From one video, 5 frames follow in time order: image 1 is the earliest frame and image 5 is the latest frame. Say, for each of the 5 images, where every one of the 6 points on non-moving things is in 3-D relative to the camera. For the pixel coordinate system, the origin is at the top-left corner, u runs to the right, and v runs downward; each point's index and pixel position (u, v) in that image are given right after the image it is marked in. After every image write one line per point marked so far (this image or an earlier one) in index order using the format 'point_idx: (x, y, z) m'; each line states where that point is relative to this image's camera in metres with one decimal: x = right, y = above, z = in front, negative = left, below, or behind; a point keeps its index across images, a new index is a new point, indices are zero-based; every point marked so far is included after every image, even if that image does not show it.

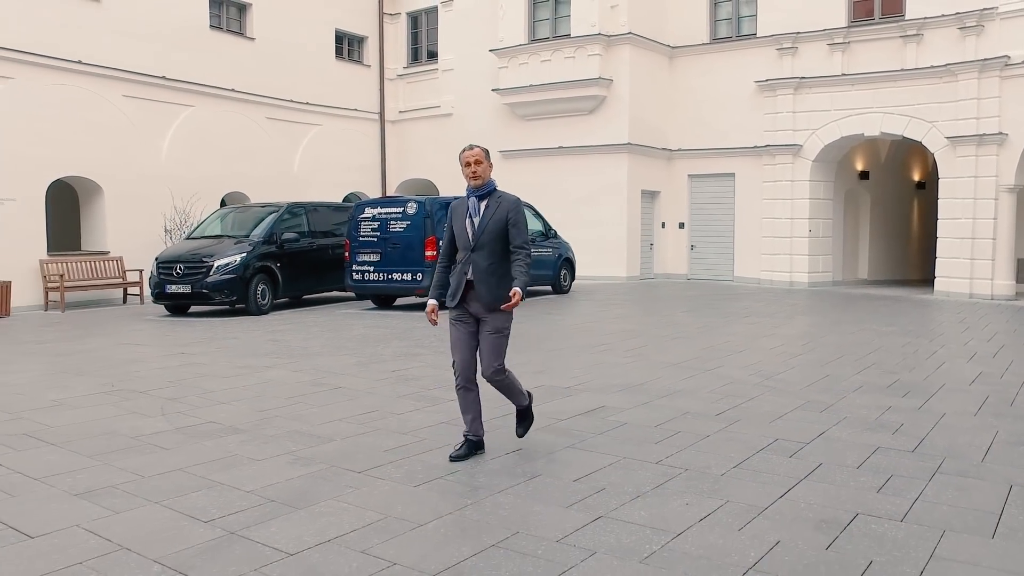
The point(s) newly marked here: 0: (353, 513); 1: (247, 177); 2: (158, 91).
0: (-0.6, -0.8, +3.6) m
1: (-4.6, +1.9, +17.2) m
2: (-5.5, +3.1, +15.4) m
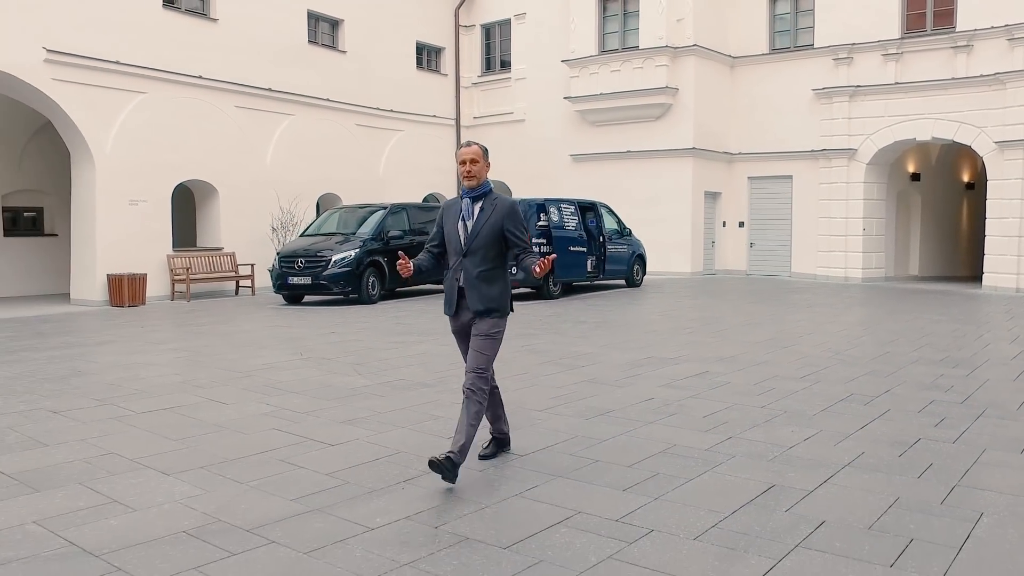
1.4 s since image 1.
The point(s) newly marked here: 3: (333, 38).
0: (+0.2, -0.7, +4.9) m
1: (-3.2, +2.0, +18.7) m
2: (-4.2, +3.2, +16.9) m
3: (-3.4, +4.7, +18.7) m
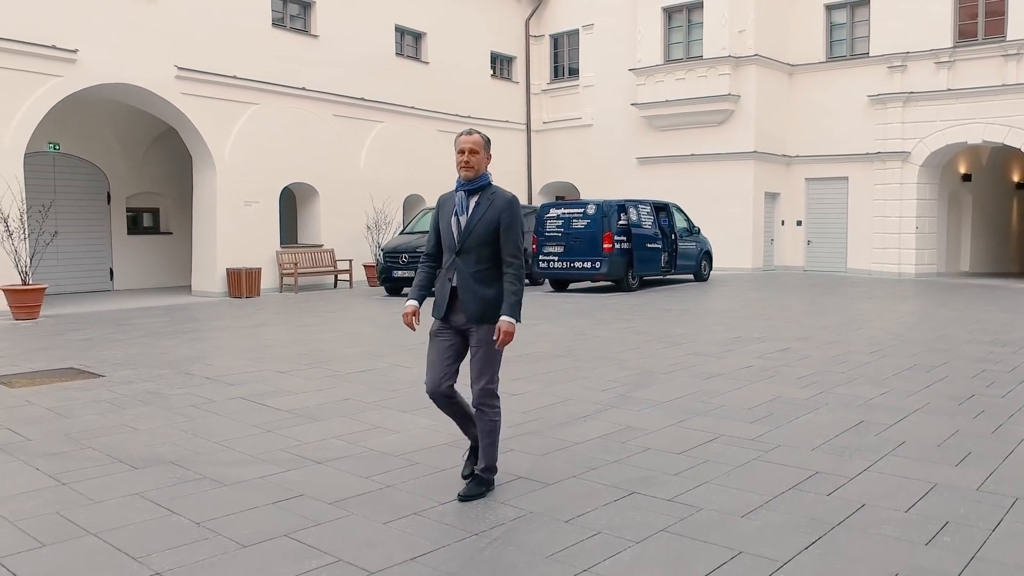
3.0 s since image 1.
0: (+1.0, -0.6, +6.2) m
1: (-1.8, +2.2, +20.2) m
2: (-2.9, +3.3, +18.4) m
3: (-2.0, +4.9, +20.2) m
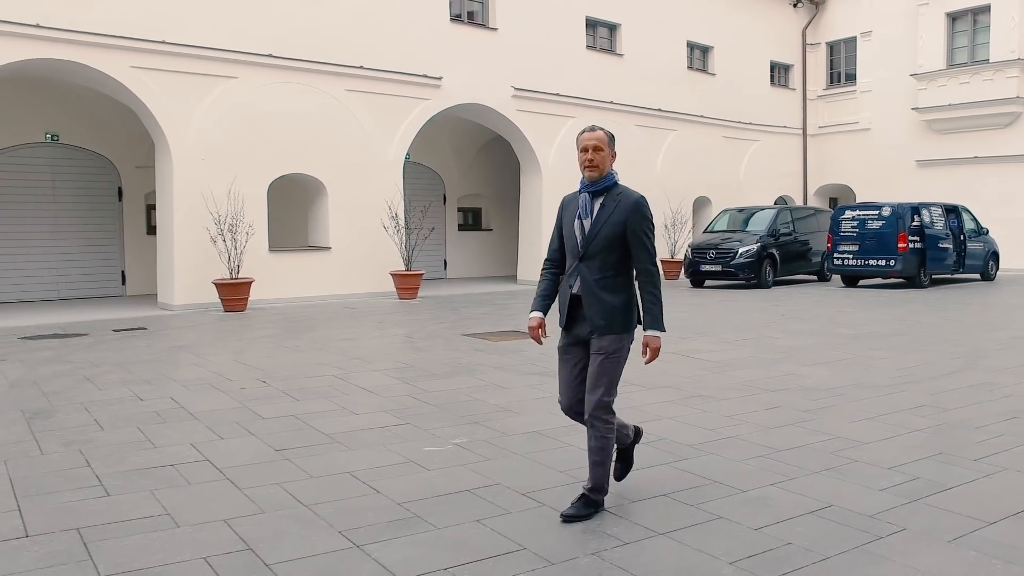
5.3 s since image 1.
0: (+3.9, -0.6, +7.7) m
1: (+4.4, +2.3, +21.9) m
2: (+3.0, +3.5, +20.5) m
3: (+4.3, +5.0, +22.0) m
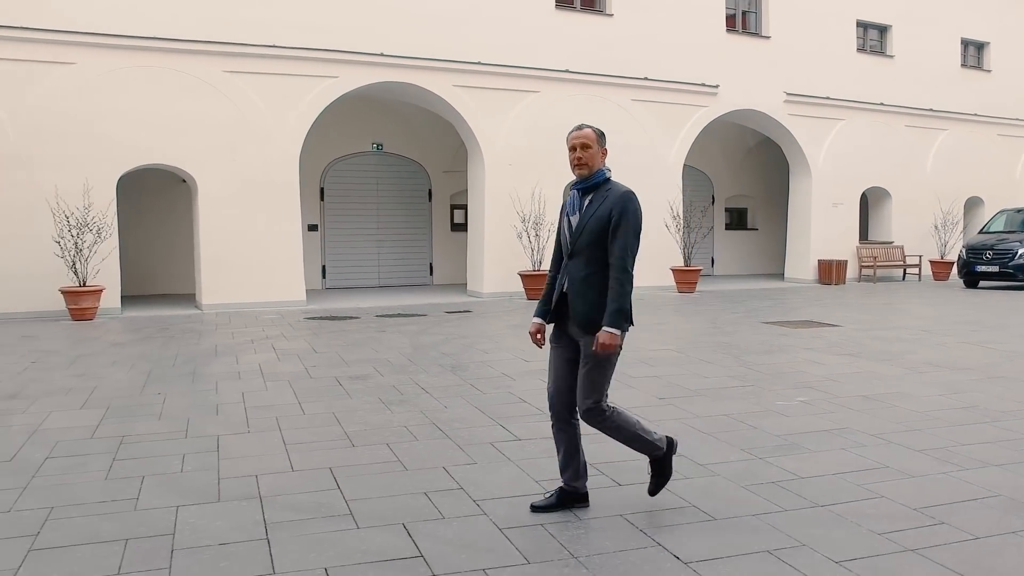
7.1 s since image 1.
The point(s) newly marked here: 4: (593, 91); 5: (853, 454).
0: (+6.6, -0.6, +7.9) m
1: (+10.3, +2.3, +21.6) m
2: (+8.7, +3.5, +20.5) m
3: (+10.3, +5.0, +21.7) m
4: (+1.4, +3.3, +16.5) m
5: (+1.7, -0.8, +5.0) m
